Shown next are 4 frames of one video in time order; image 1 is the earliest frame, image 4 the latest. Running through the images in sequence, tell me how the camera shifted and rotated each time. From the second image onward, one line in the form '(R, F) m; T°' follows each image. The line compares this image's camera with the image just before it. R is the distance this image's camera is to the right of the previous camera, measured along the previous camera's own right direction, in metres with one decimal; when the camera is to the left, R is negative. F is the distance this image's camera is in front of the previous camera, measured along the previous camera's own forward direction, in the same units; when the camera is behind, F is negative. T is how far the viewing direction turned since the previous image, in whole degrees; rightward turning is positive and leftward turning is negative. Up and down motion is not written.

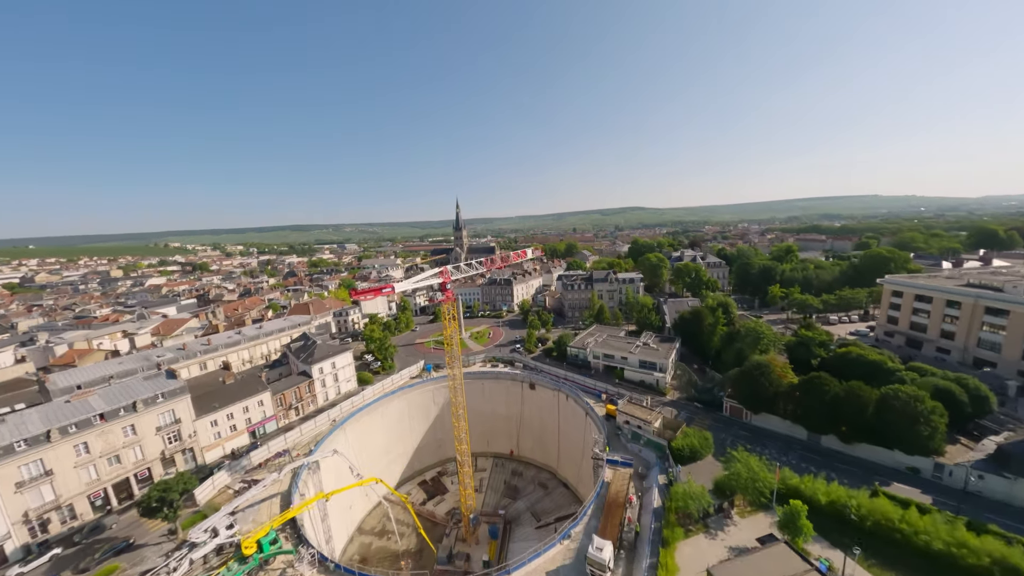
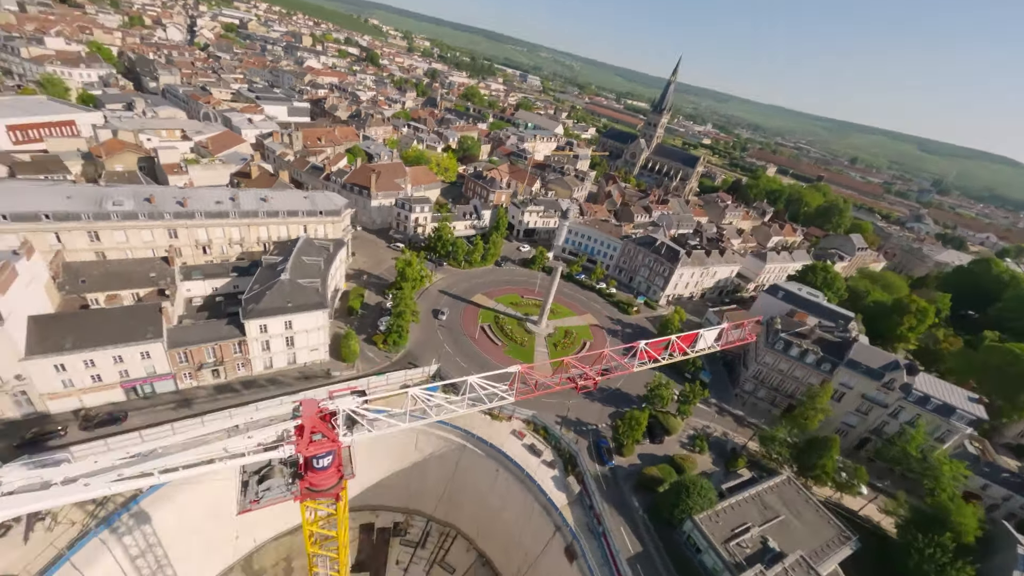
(-1.0, +43.3) m; -20°
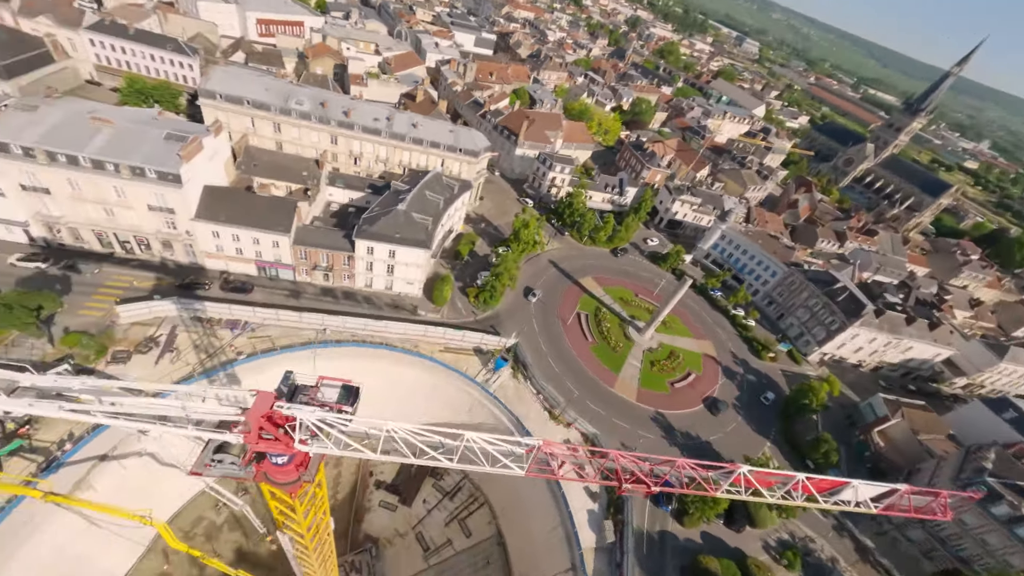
(+1.3, +4.9) m; -17°
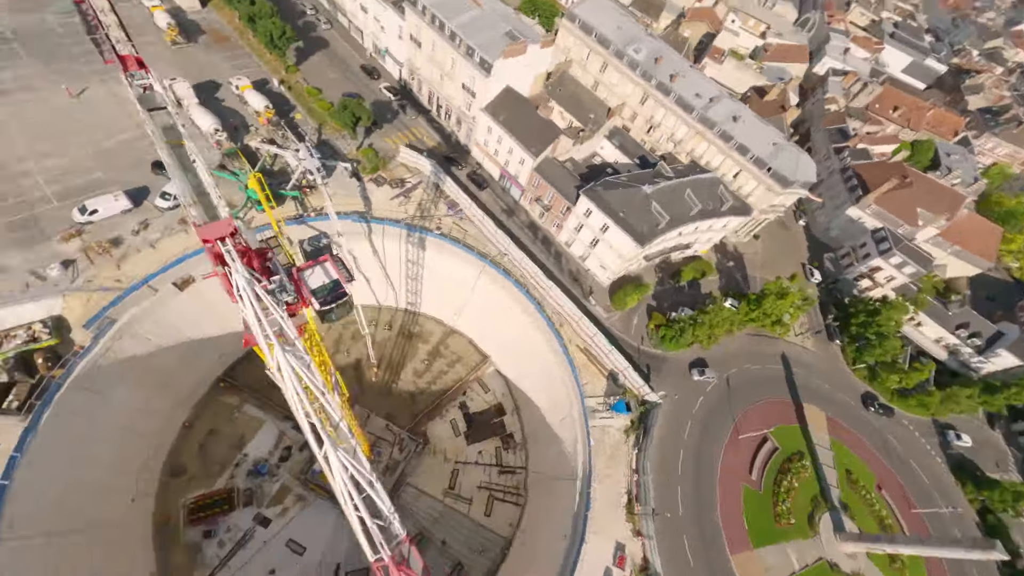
(+2.6, +5.9) m; -30°
